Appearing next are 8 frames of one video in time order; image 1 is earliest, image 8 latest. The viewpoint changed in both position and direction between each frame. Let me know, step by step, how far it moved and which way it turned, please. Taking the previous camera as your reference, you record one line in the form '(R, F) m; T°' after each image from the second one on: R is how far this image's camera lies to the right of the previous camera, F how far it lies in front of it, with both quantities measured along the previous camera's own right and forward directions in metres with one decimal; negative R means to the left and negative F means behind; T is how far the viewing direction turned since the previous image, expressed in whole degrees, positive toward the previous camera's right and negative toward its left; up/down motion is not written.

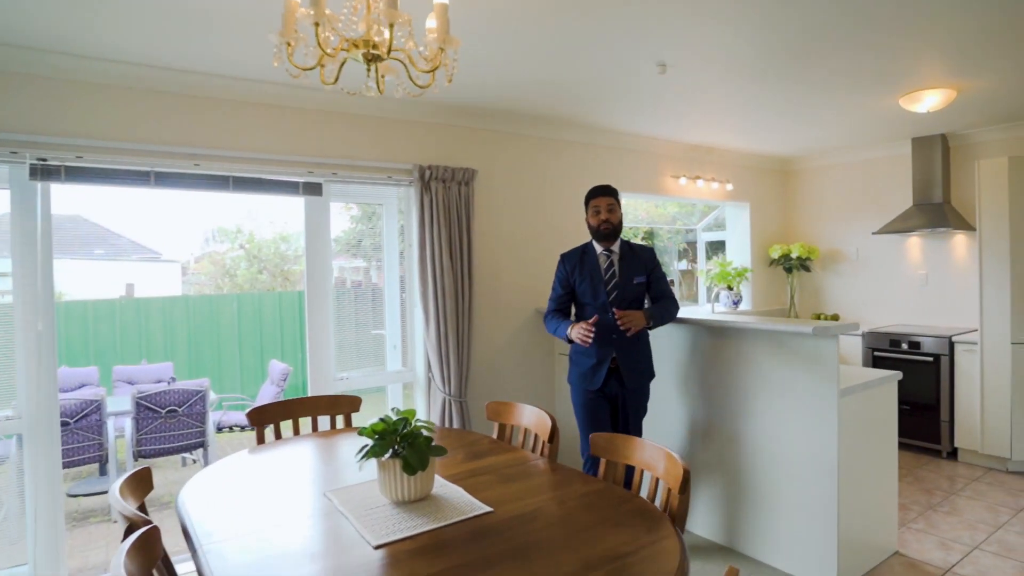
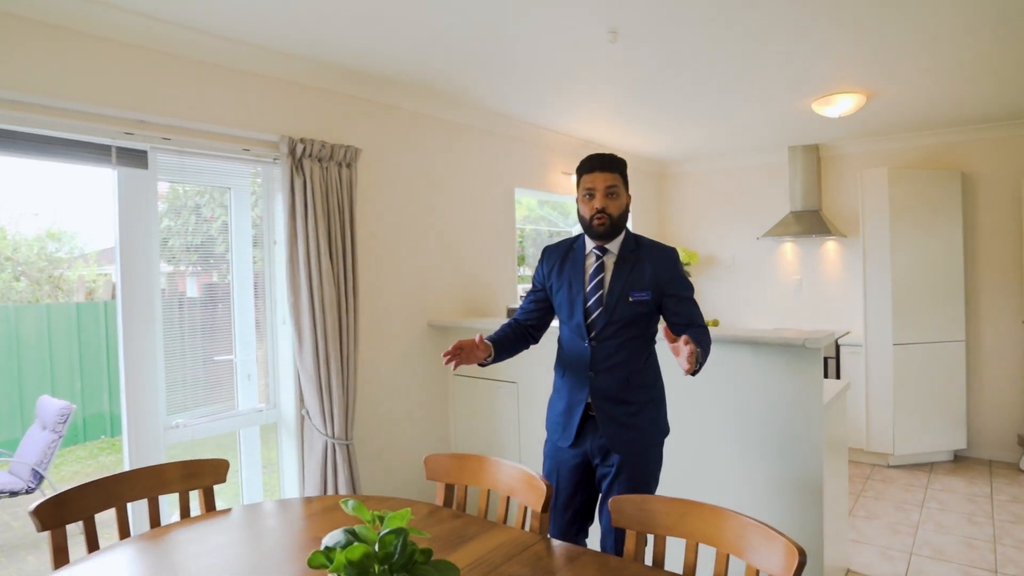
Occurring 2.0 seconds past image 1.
(-0.4, +0.6) m; +18°
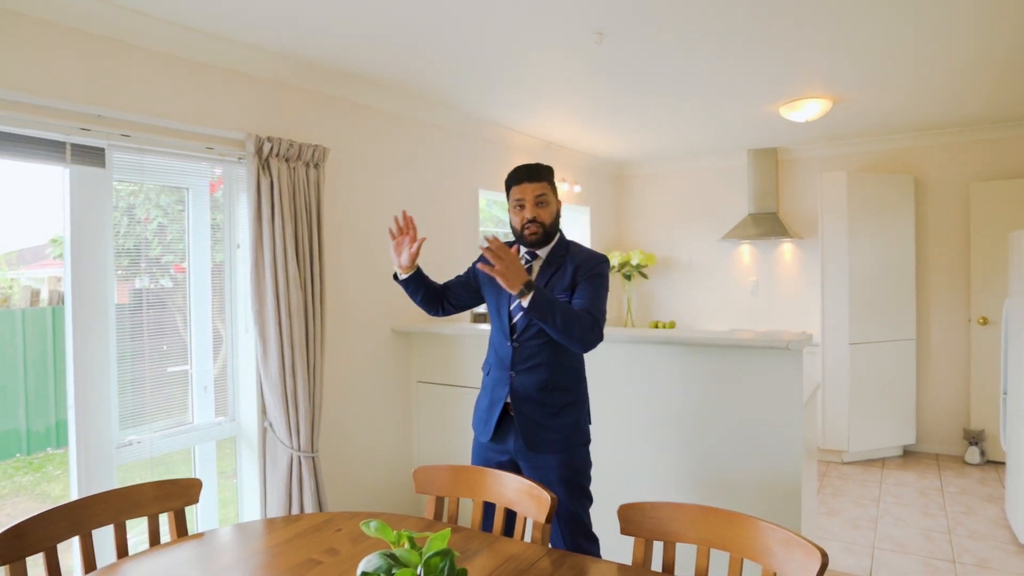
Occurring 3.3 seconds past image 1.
(-0.1, +0.1) m; +5°
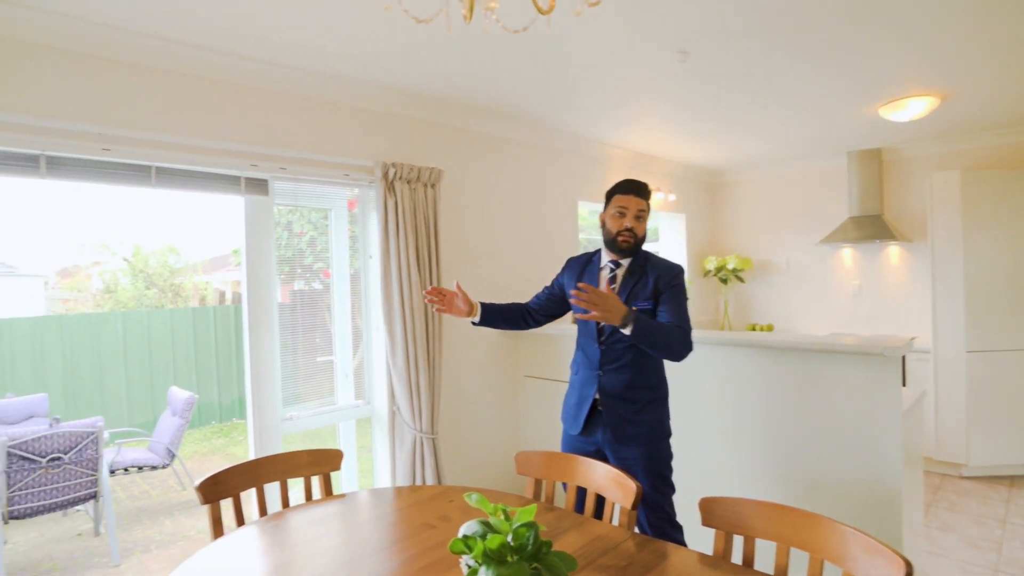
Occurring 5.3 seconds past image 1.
(+0.1, -0.3) m; -11°
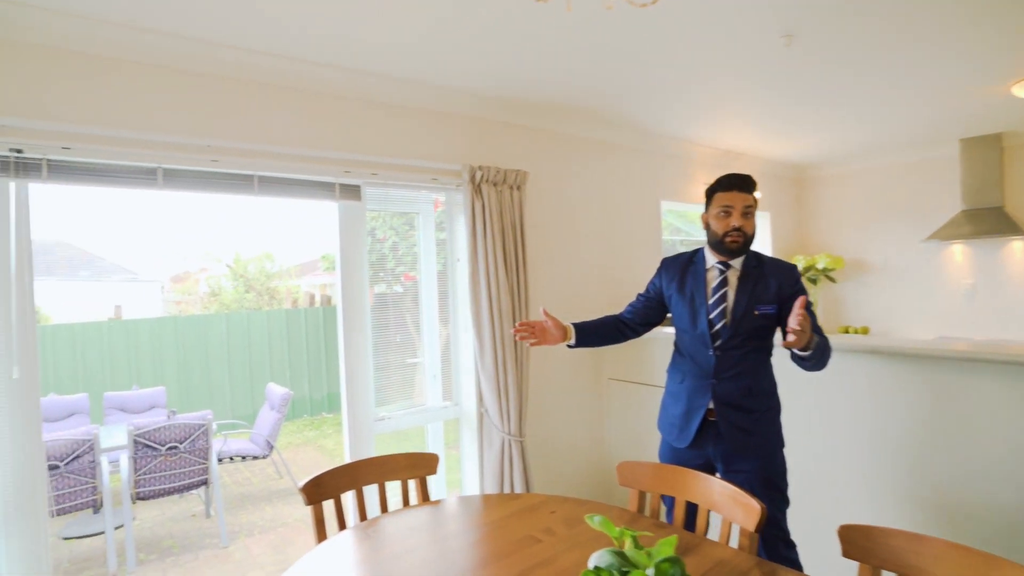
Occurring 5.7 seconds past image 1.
(-0.1, 0.0) m; -6°
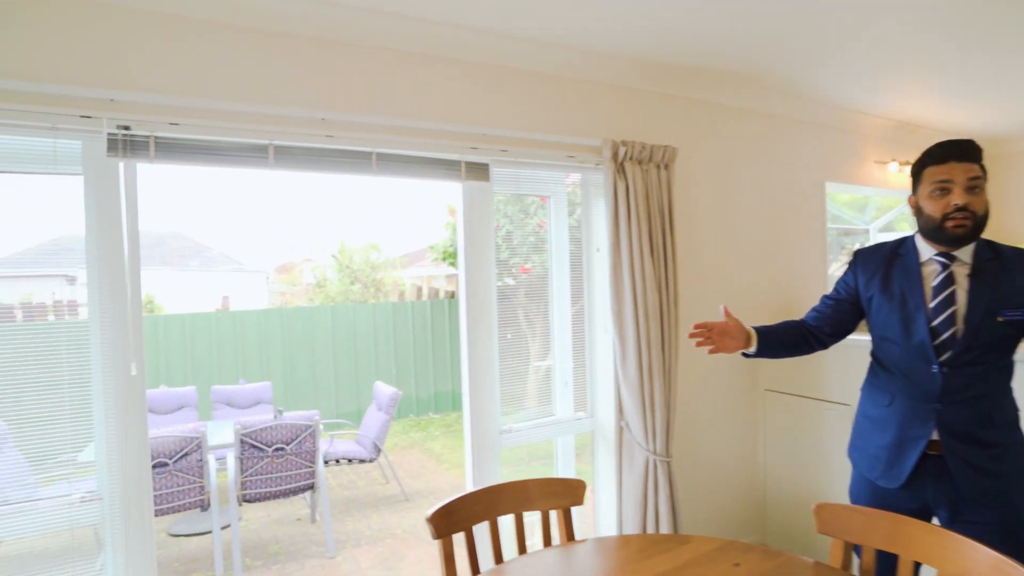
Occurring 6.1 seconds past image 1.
(-0.2, +0.4) m; -7°
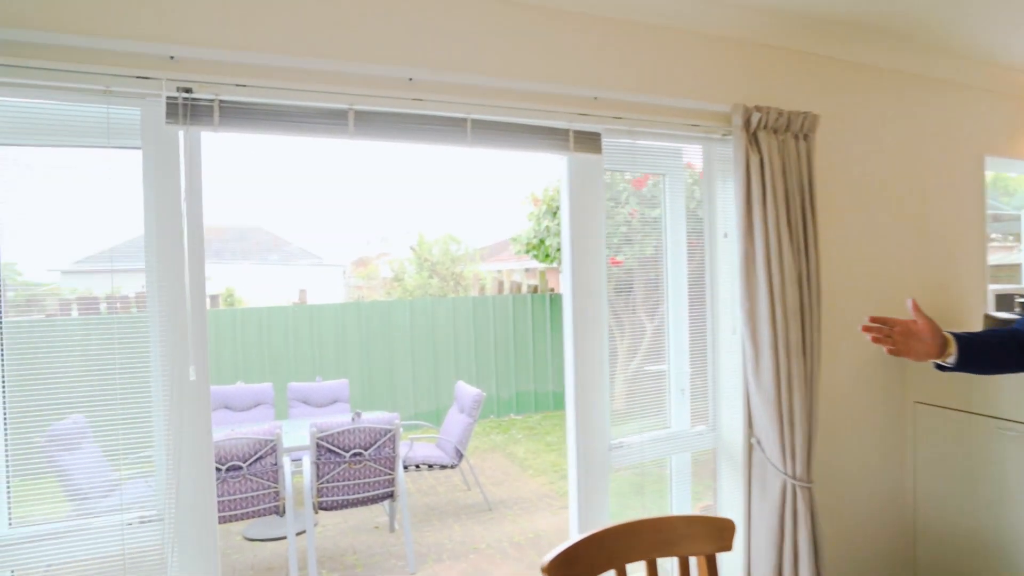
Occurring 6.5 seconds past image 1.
(-0.1, +0.3) m; -6°
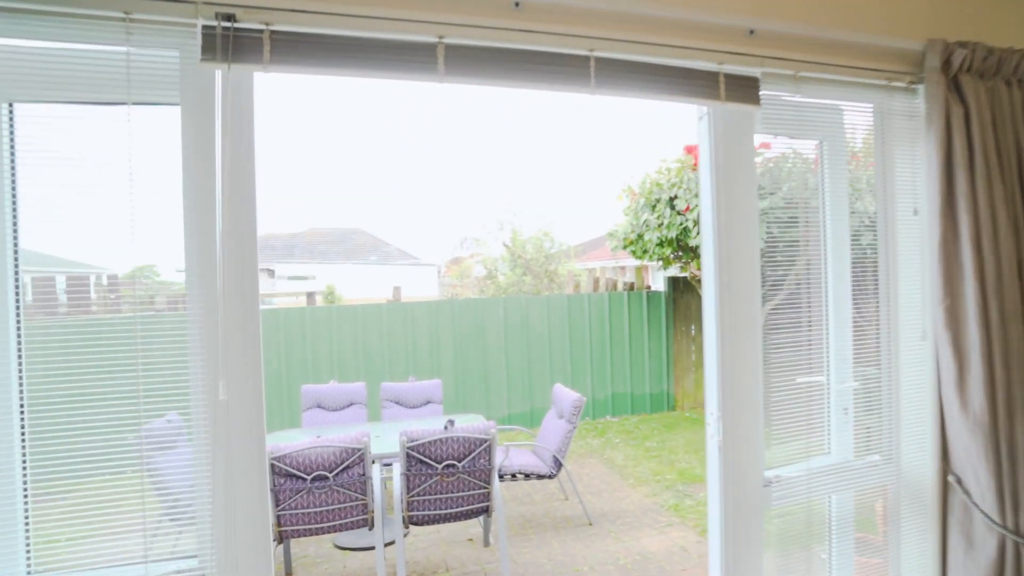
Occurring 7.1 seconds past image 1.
(-0.1, +0.3) m; -8°
